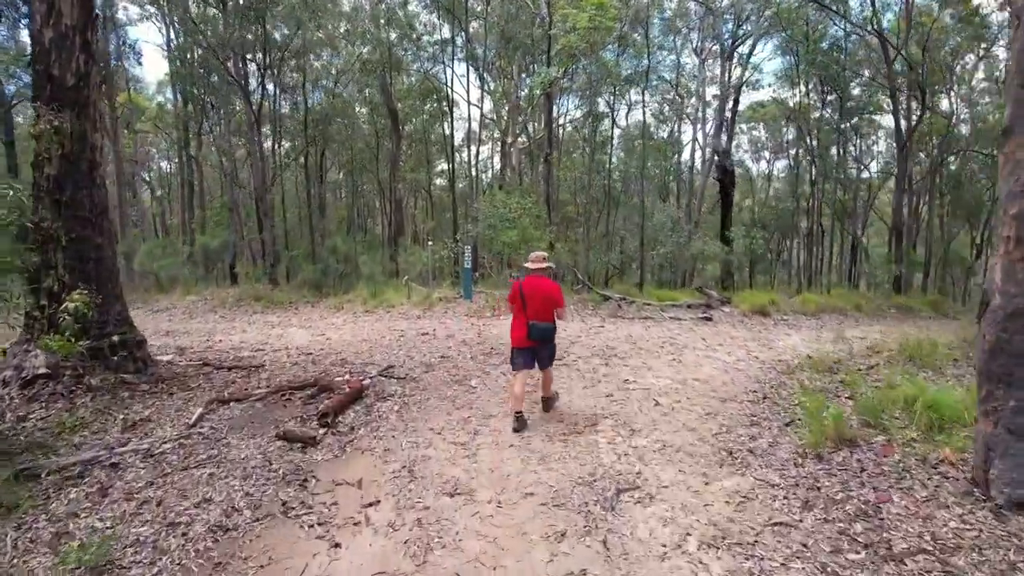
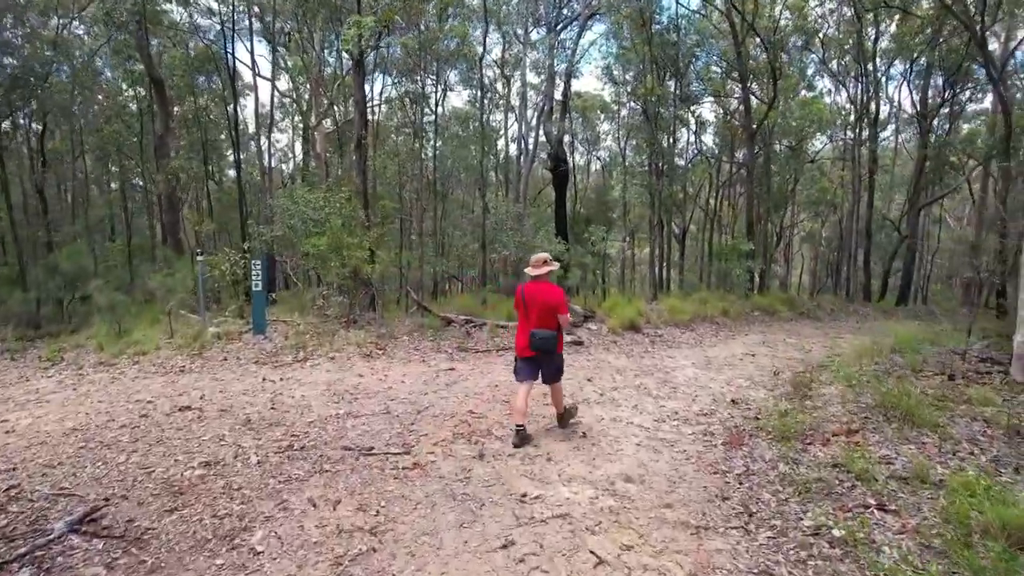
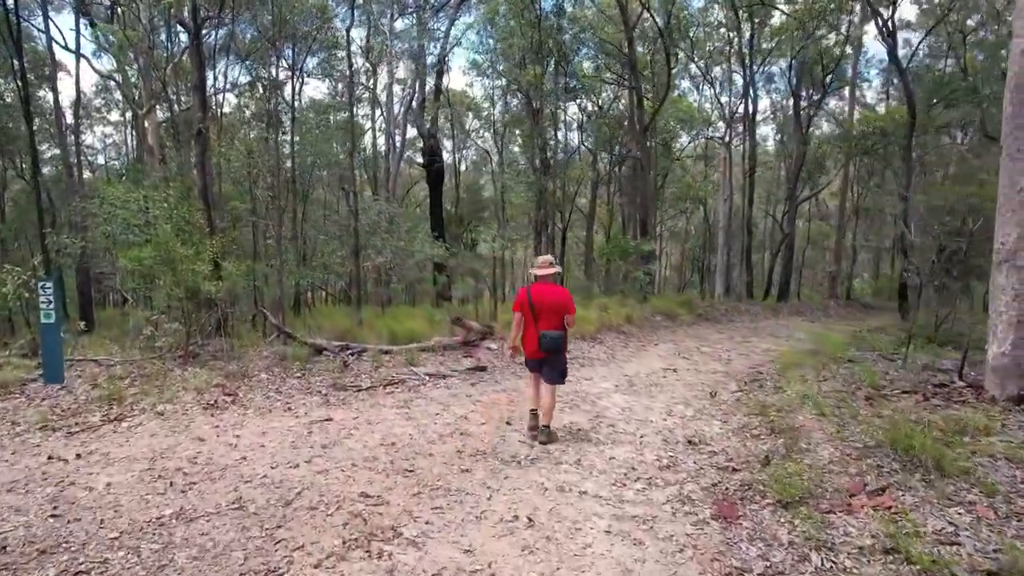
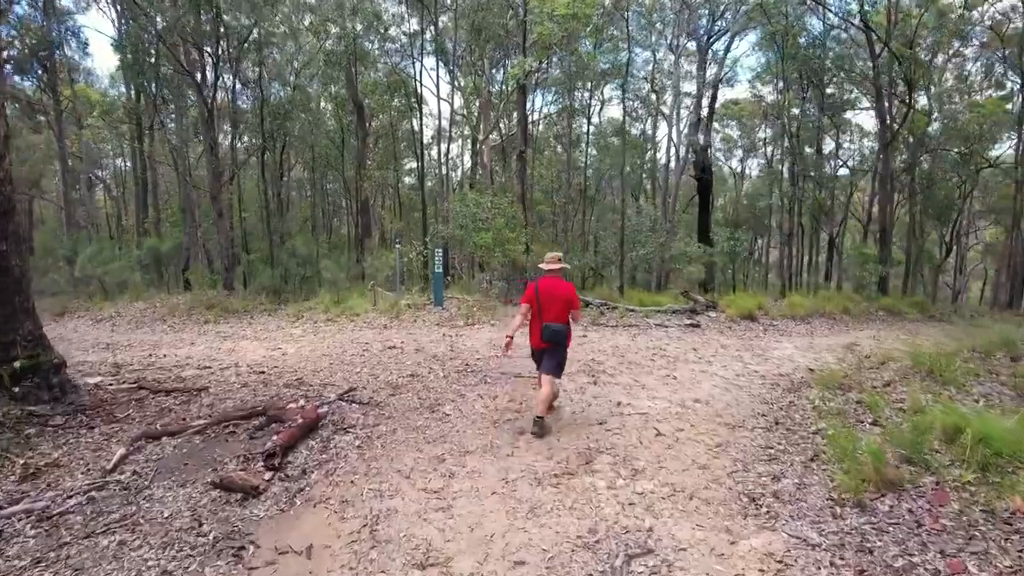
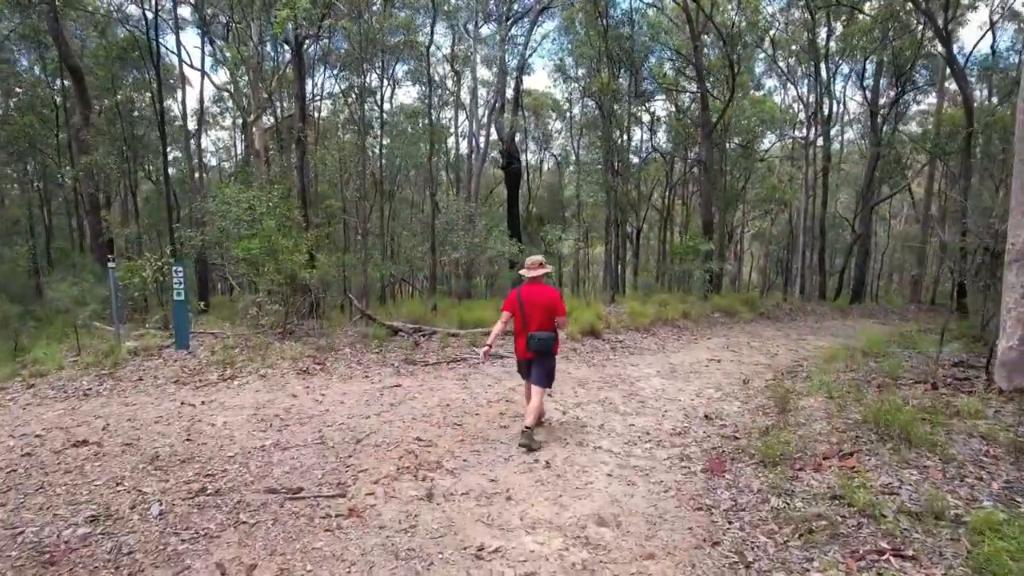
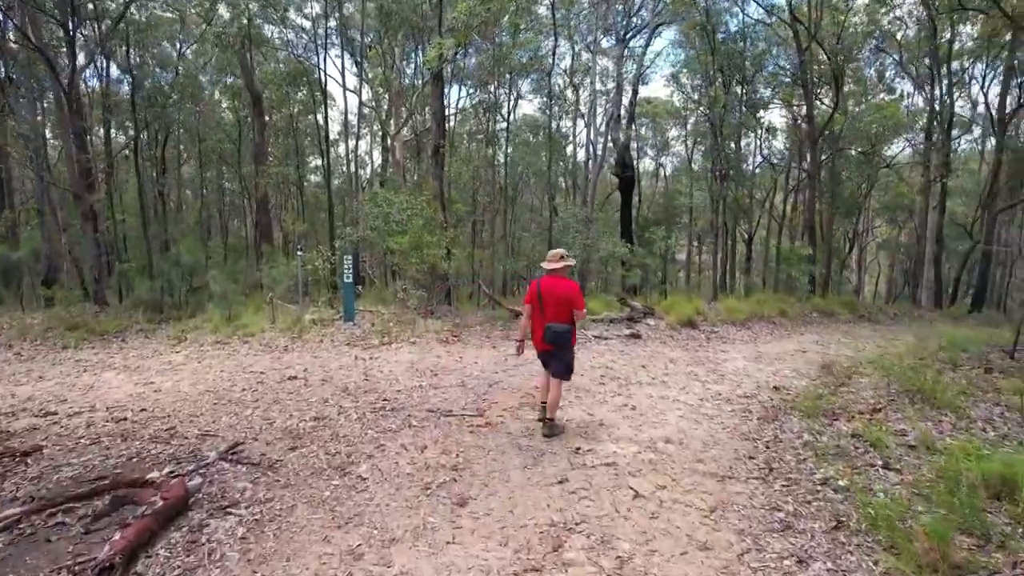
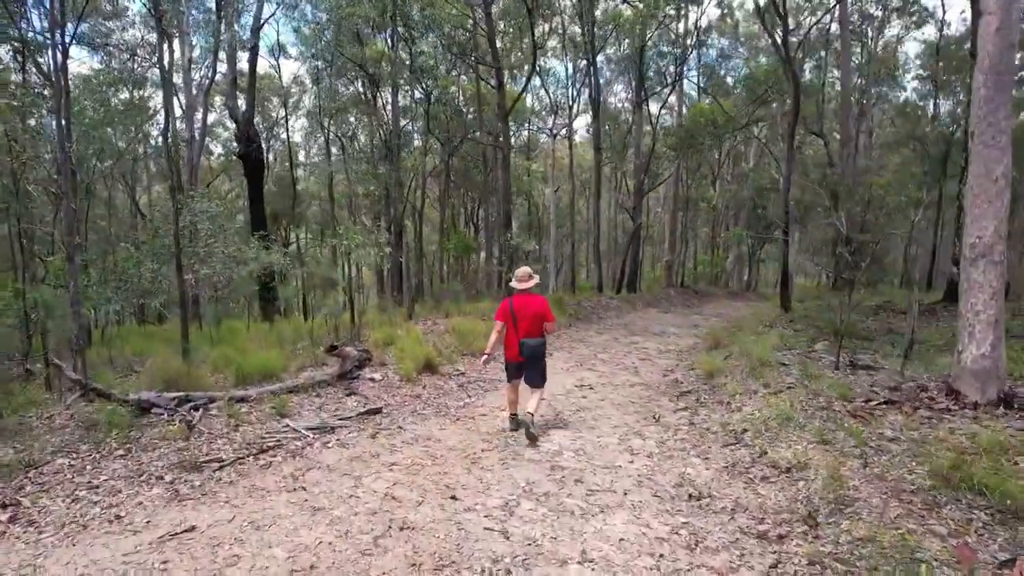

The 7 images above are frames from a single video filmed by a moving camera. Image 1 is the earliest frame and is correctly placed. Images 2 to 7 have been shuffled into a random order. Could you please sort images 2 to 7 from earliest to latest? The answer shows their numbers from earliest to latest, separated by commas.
4, 6, 2, 5, 3, 7
